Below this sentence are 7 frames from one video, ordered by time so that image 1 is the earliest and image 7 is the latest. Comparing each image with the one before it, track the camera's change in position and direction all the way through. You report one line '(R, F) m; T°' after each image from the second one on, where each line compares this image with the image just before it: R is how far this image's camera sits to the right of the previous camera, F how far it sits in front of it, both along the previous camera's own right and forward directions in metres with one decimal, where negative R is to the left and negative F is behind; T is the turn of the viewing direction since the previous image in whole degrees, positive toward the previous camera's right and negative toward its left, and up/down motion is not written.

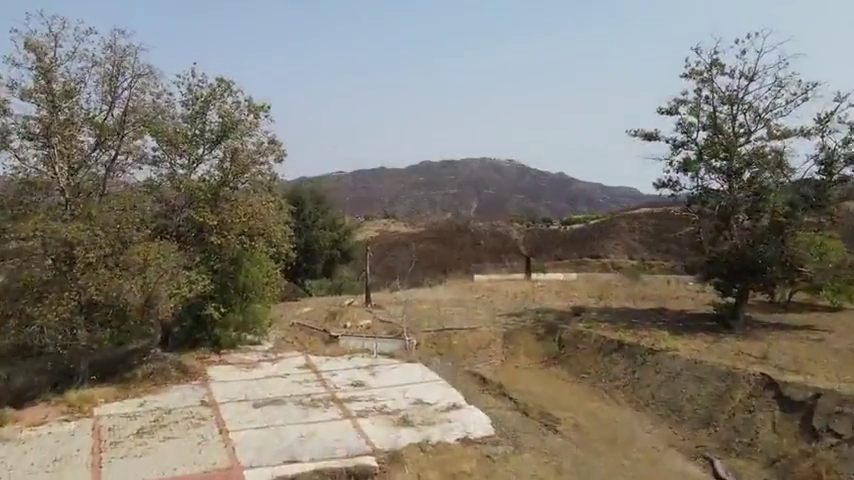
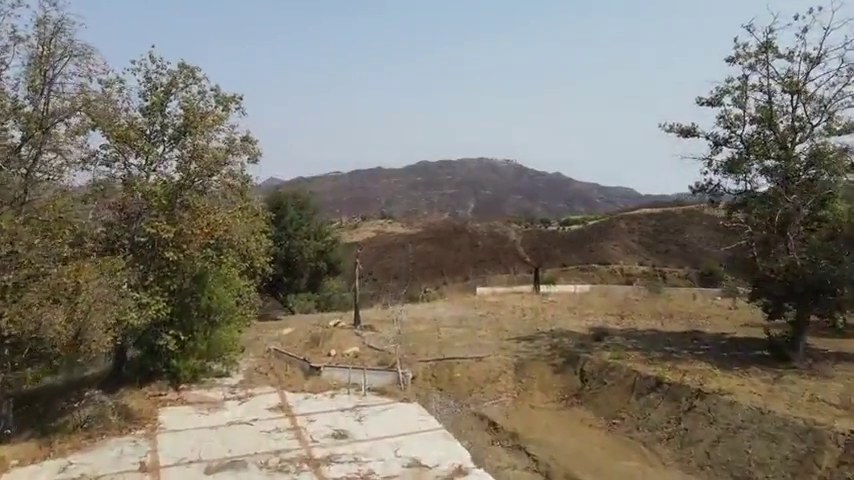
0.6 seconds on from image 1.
(0.0, +1.8) m; 0°
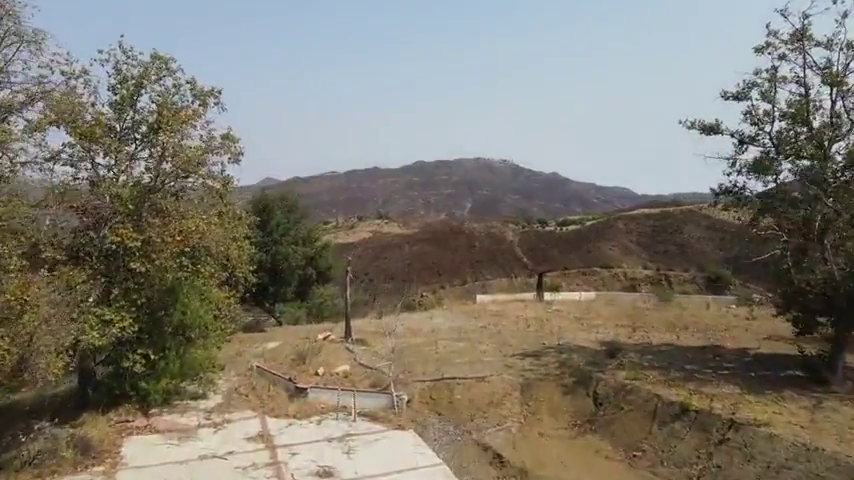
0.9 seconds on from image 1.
(0.0, +0.9) m; 0°
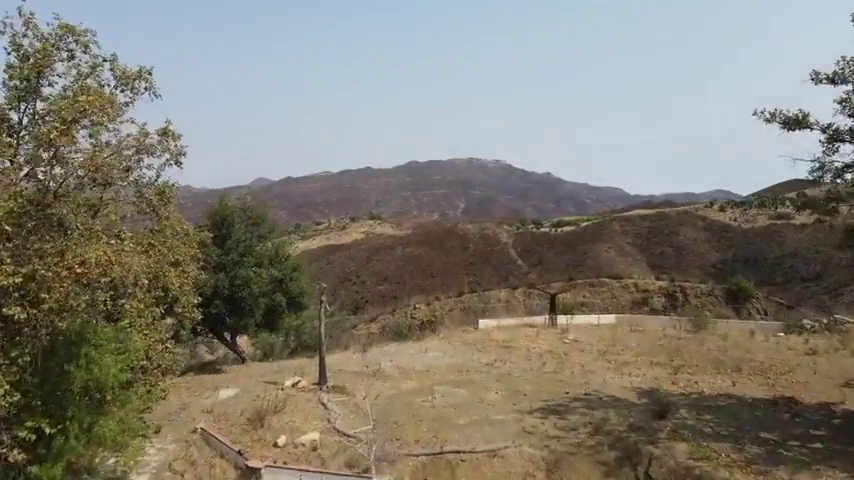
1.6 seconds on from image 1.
(0.0, +2.3) m; +1°
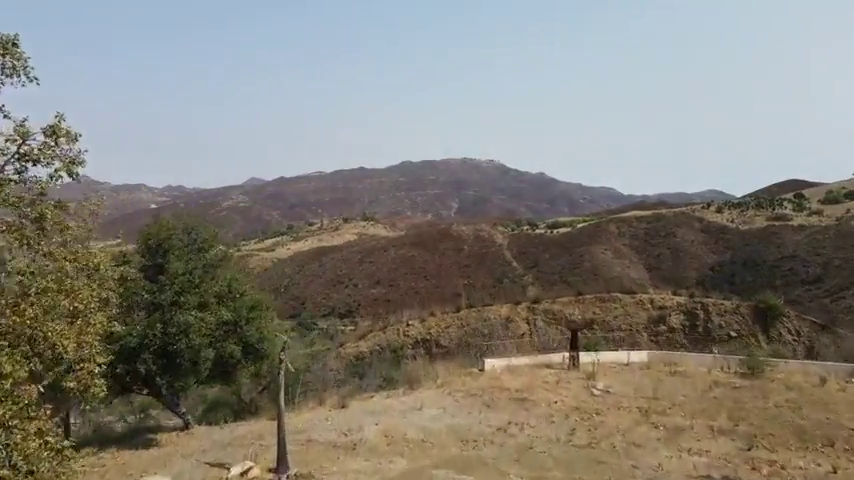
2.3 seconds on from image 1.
(0.0, +2.3) m; +1°
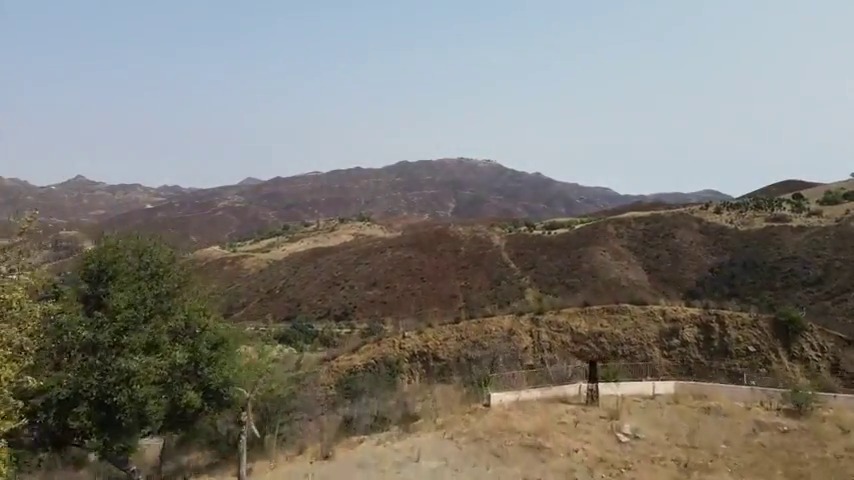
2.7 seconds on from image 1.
(0.0, +1.4) m; 0°
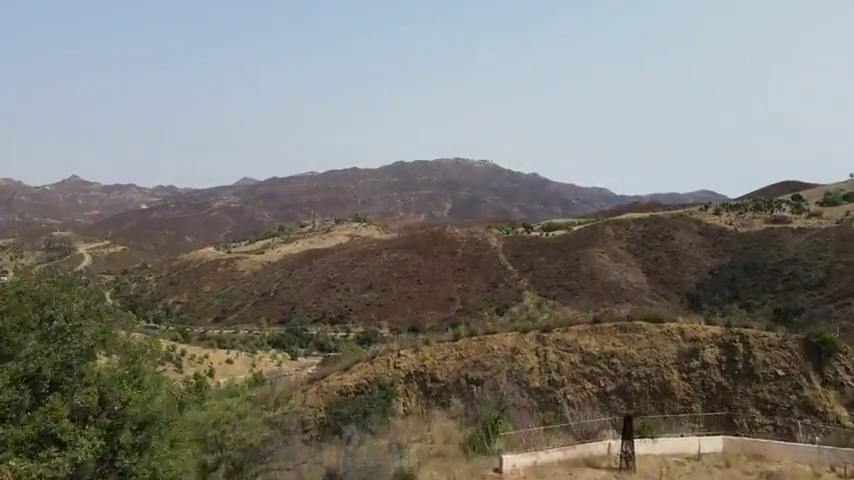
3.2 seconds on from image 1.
(0.0, +1.7) m; 0°
